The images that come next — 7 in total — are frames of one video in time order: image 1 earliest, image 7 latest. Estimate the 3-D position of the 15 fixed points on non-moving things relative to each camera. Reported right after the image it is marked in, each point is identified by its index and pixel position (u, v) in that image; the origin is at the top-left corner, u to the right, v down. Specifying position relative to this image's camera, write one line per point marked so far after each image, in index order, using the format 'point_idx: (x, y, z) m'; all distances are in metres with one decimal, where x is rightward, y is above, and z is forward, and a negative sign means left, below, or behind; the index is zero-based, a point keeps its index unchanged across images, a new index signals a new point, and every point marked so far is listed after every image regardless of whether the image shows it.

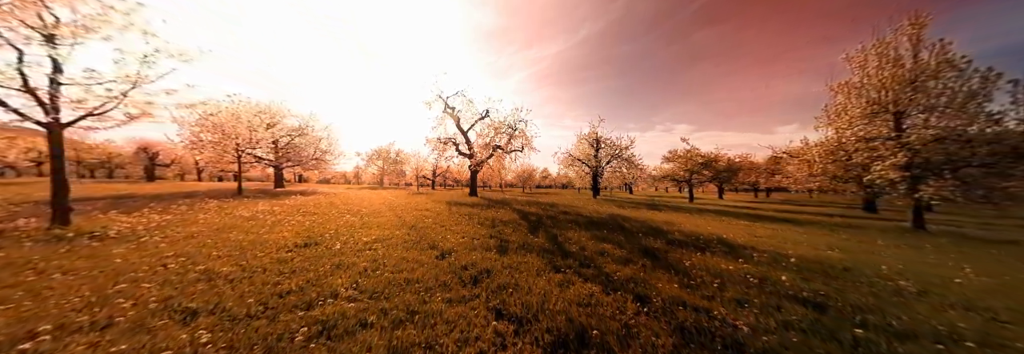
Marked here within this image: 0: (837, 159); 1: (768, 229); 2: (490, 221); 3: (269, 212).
0: (+24.2, +1.3, +16.9) m
1: (+14.5, -3.0, +12.8) m
2: (-1.4, -2.7, +14.1) m
3: (-14.2, -2.0, +13.2) m
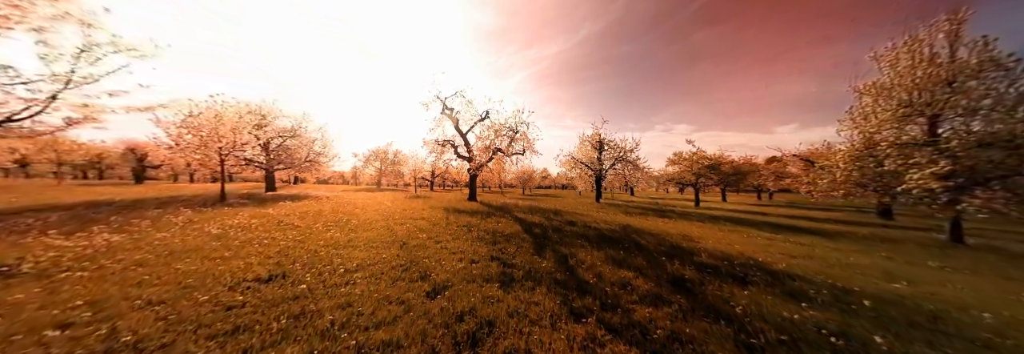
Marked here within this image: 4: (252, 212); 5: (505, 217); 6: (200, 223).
0: (+24.3, +0.8, +15.6) m
1: (+14.7, -3.5, +11.5) m
2: (-1.2, -3.3, +12.8) m
3: (-14.0, -2.5, +11.9) m
4: (-18.5, -2.5, +16.1) m
5: (-0.6, -3.3, +18.6) m
6: (-16.0, -2.4, +11.6) m
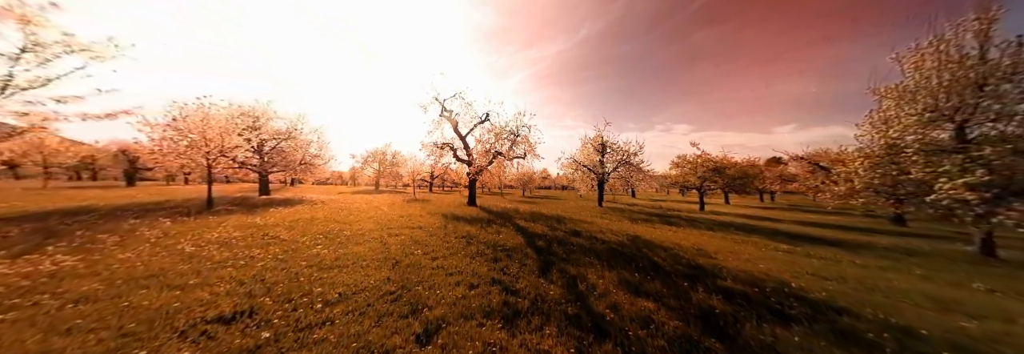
0: (+24.4, +0.2, +14.8) m
1: (+14.8, -4.0, +10.7) m
2: (-1.1, -3.8, +11.9) m
3: (-13.9, -3.0, +10.9) m
4: (-18.4, -3.0, +15.2) m
5: (-0.5, -3.8, +17.7) m
6: (-15.9, -2.9, +10.7) m
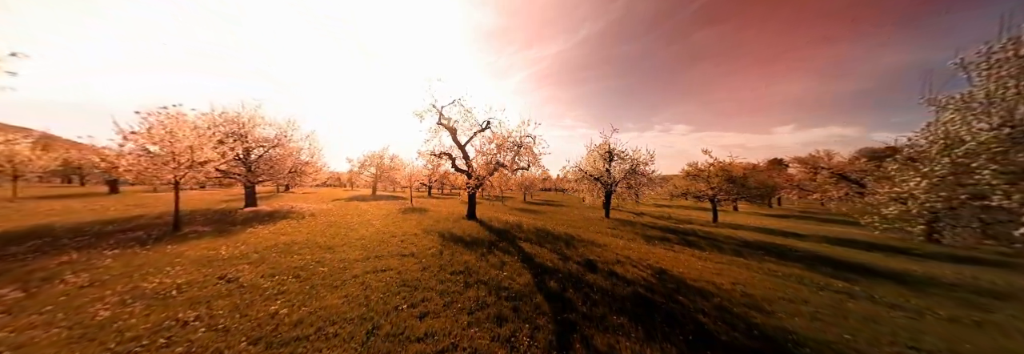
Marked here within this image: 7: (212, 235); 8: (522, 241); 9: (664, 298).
0: (+24.8, -1.1, +12.7) m
1: (+15.1, -5.4, +8.6) m
2: (-0.8, -5.1, +9.8) m
3: (-13.6, -4.4, +8.8) m
4: (-18.1, -4.4, +13.1) m
5: (-0.2, -5.2, +15.6) m
6: (-15.6, -4.2, +8.6) m
7: (-23.0, -4.4, +17.3) m
8: (+0.8, -5.4, +19.0) m
9: (+6.6, -5.2, +9.9) m
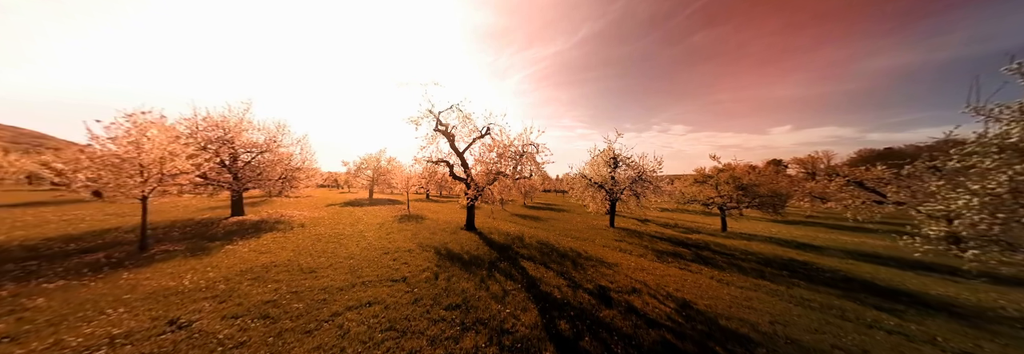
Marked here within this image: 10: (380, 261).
0: (+24.9, -2.1, +11.2) m
1: (+15.3, -6.4, +7.0) m
2: (-0.6, -6.1, +8.2) m
3: (-13.4, -5.4, +7.2) m
4: (-17.9, -5.4, +11.5) m
5: (0.0, -6.2, +14.0) m
6: (-15.4, -5.2, +7.0) m
7: (-22.9, -5.4, +15.7) m
8: (+1.0, -6.4, +17.5) m
9: (+6.7, -6.2, +8.3) m
10: (-10.1, -6.3, +17.3) m
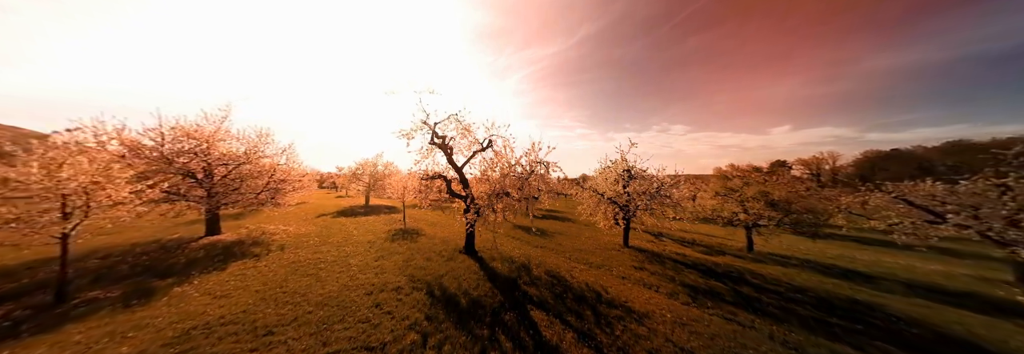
0: (+25.4, -4.0, +8.0) m
1: (+15.7, -8.3, +3.8) m
2: (-0.2, -8.0, +5.1) m
3: (-13.0, -7.2, +4.1) m
4: (-17.5, -7.3, +8.4) m
5: (+0.4, -8.1, +10.9) m
6: (-15.0, -7.1, +3.8) m
7: (-22.4, -7.3, +12.6) m
8: (+1.5, -8.2, +14.3) m
9: (+7.2, -8.0, +5.2) m
10: (-9.6, -8.2, +14.2) m
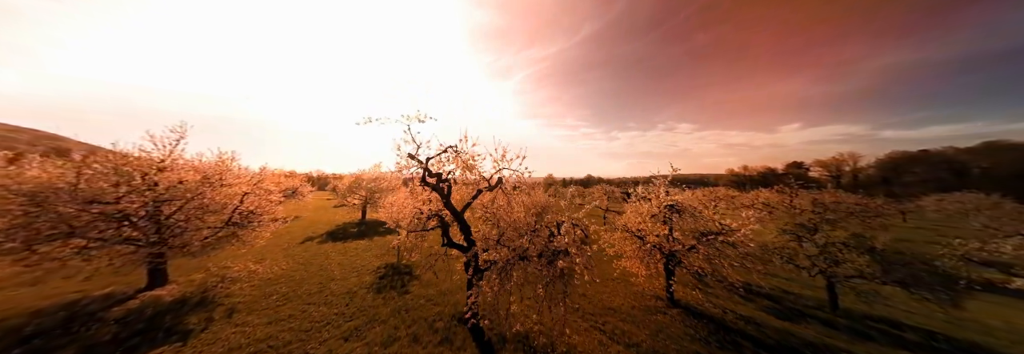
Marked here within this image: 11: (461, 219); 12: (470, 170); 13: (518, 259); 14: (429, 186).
0: (+26.4, -7.9, +1.0) m
1: (+16.6, -12.2, -2.9) m
2: (+0.8, -11.9, -1.3) m
3: (-12.0, -11.2, -2.0) m
4: (-16.5, -11.2, +2.3) m
5: (+1.5, -12.0, +4.5) m
6: (-14.0, -11.0, -2.2) m
7: (-21.3, -11.2, +6.7) m
8: (+2.6, -12.1, +7.9) m
9: (+8.1, -11.9, -1.4) m
10: (-8.5, -12.1, +8.0) m
11: (-4.0, -3.2, +16.9) m
12: (-3.0, +0.6, +16.8) m
13: (0.0, -5.3, +15.0) m
14: (-6.3, -0.6, +17.2) m
